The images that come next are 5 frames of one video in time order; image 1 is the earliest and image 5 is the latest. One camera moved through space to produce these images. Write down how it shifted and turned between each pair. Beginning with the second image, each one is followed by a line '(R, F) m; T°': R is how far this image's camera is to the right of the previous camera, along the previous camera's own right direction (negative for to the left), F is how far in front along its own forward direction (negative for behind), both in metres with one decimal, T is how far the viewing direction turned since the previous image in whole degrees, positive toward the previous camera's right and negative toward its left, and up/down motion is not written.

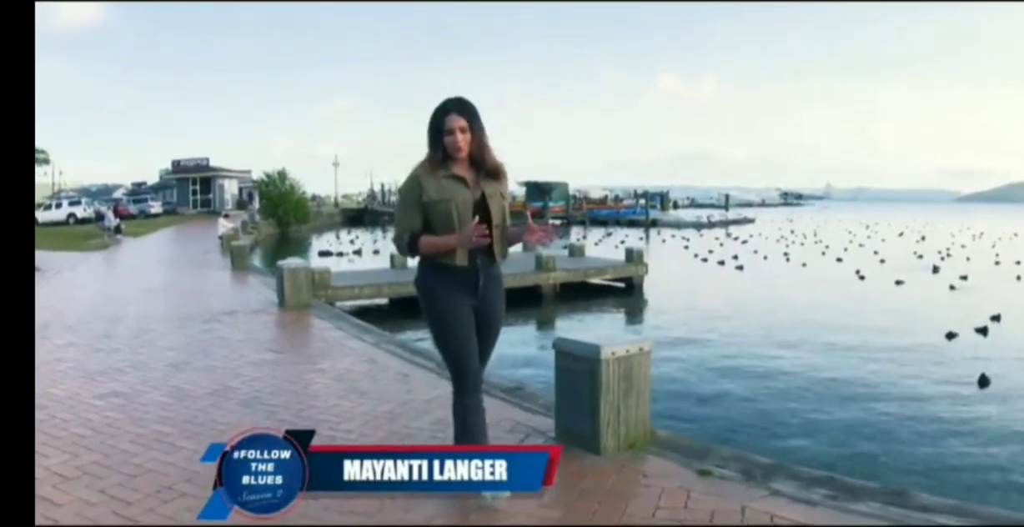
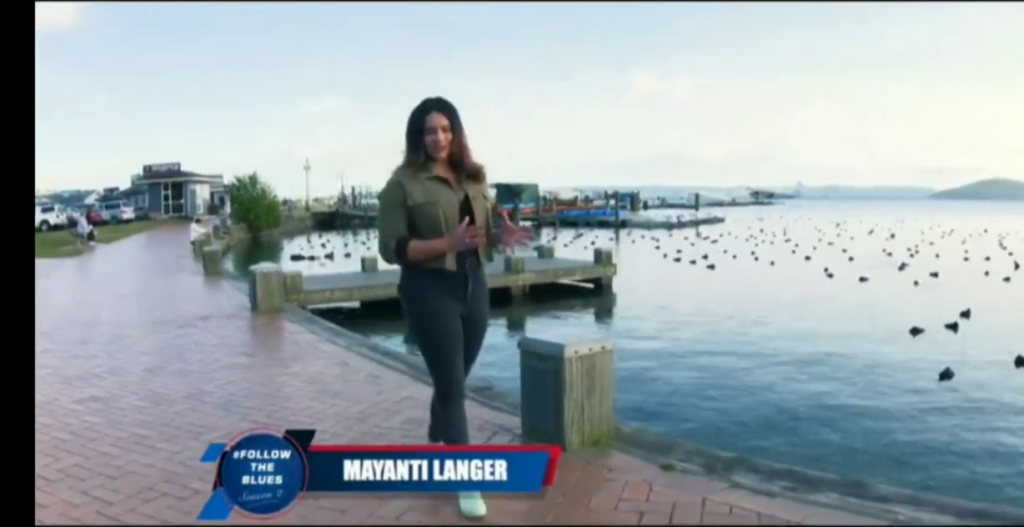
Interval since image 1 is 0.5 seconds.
(0.0, -0.2) m; +2°
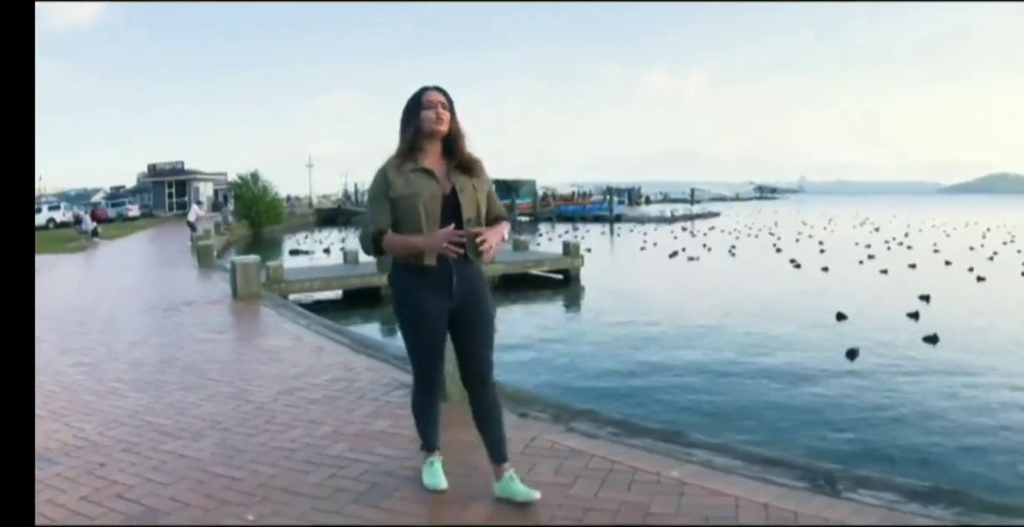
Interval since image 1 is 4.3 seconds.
(+0.9, -1.2) m; -1°
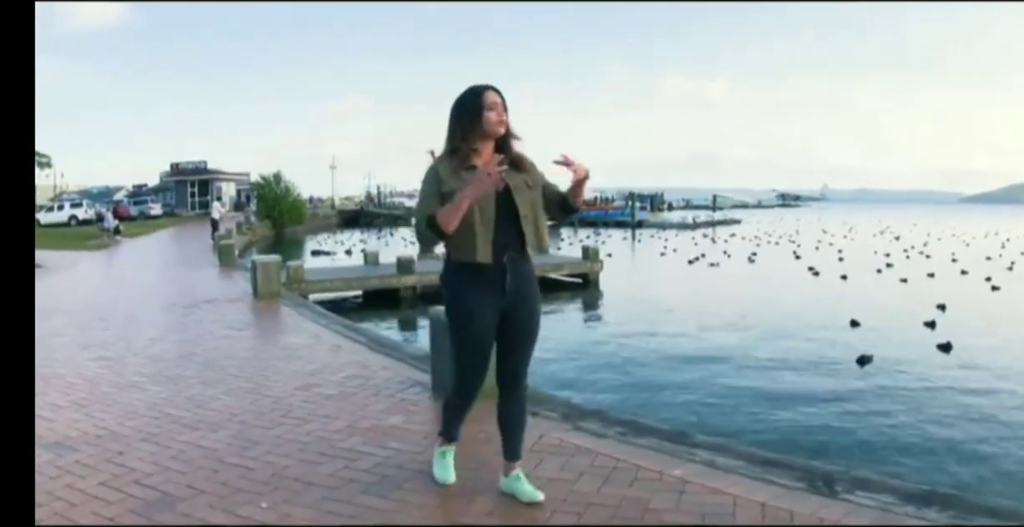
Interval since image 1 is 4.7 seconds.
(+0.1, -0.1) m; -1°
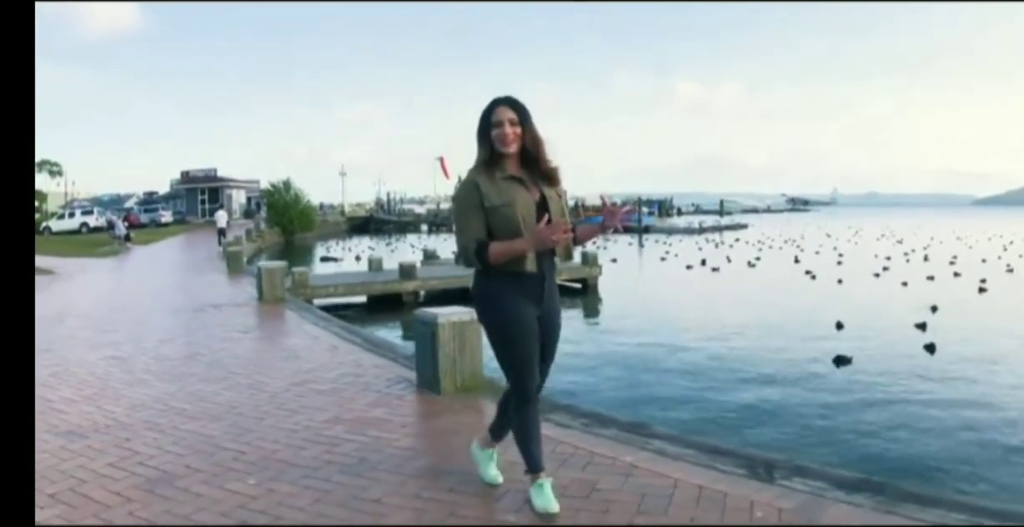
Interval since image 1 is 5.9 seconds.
(+0.3, -0.5) m; -1°
